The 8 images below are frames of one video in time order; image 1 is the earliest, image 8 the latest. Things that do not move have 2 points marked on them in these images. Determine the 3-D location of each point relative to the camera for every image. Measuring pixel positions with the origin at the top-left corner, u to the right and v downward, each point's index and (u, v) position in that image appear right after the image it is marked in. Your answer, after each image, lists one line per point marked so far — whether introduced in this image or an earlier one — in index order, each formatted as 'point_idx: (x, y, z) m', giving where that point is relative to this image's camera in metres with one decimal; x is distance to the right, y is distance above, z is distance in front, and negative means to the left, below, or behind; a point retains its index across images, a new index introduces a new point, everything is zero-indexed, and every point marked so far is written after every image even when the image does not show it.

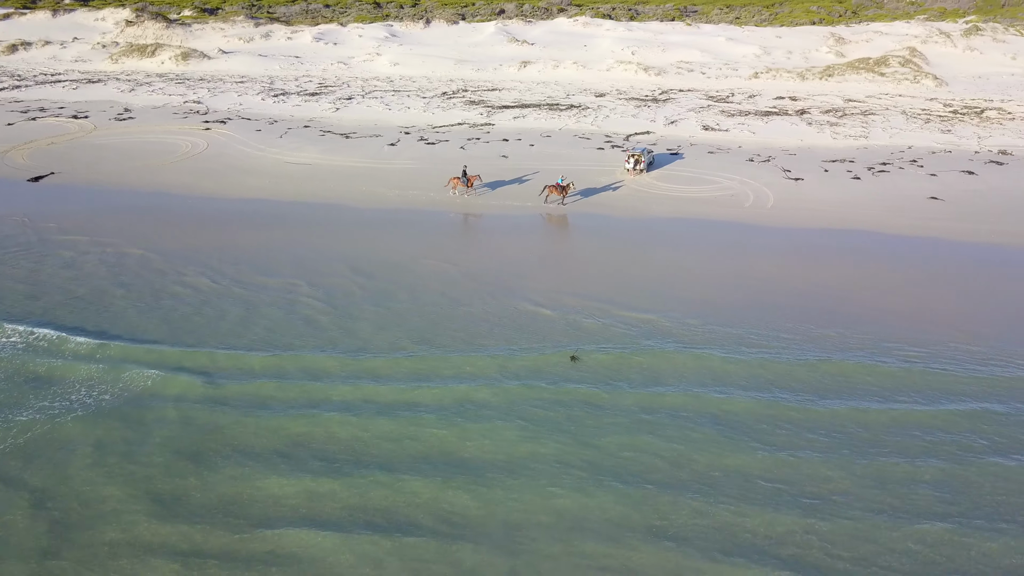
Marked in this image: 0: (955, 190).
0: (+10.3, +2.3, +19.3) m
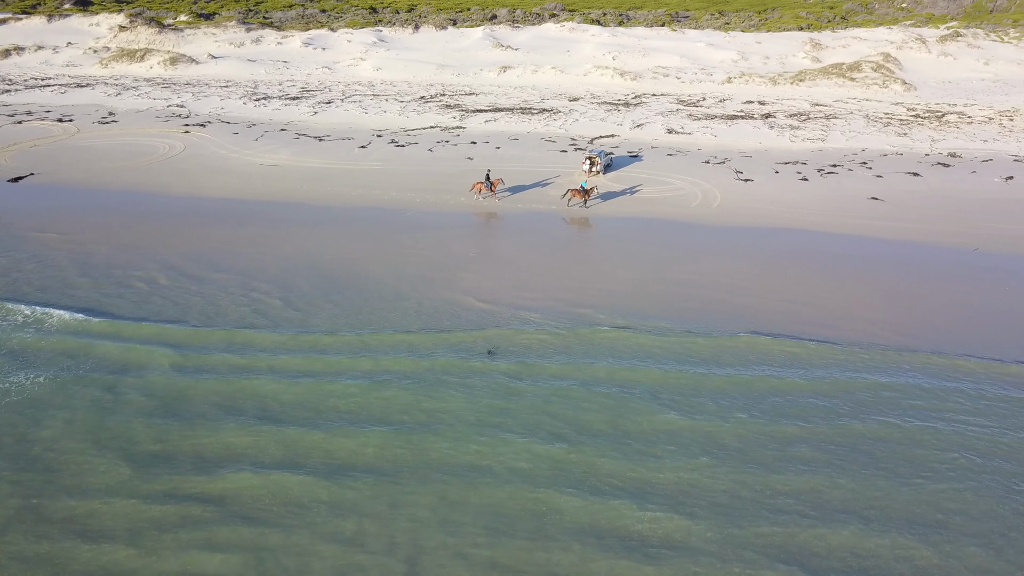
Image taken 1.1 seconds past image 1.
0: (+9.4, +2.3, +20.1) m
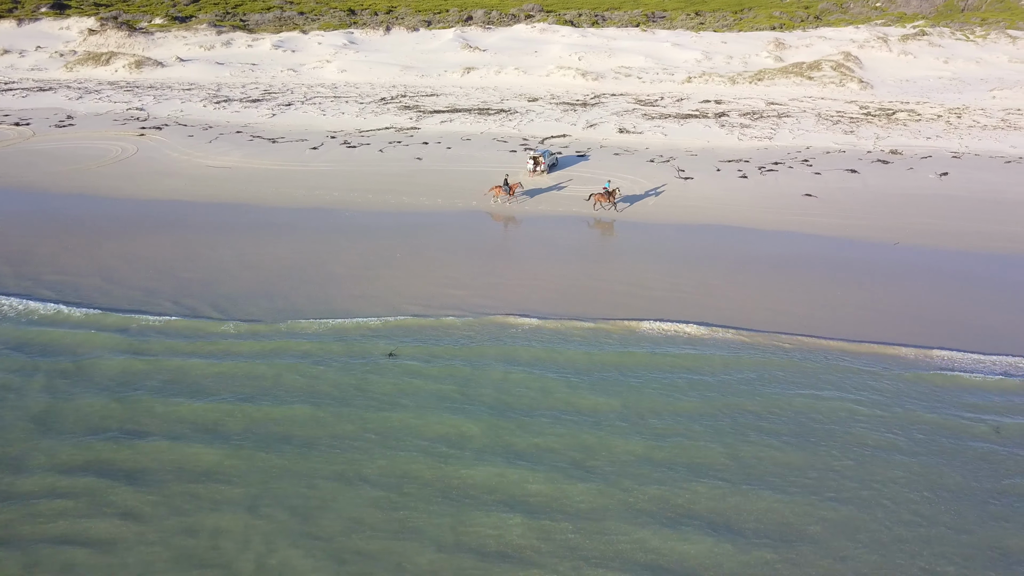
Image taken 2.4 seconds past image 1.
0: (+8.0, +2.5, +20.5) m
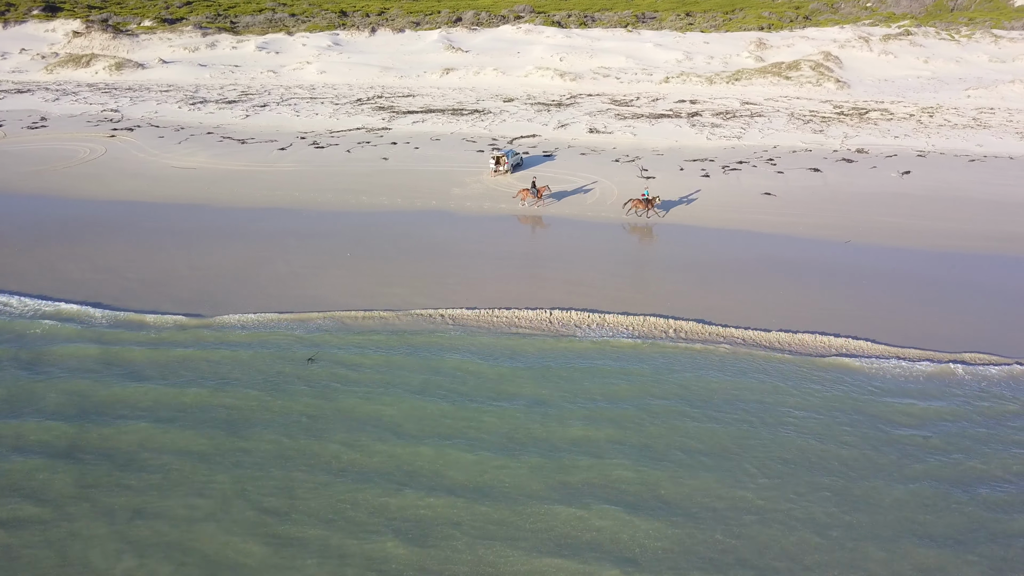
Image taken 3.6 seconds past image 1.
0: (+7.0, +2.5, +20.6) m
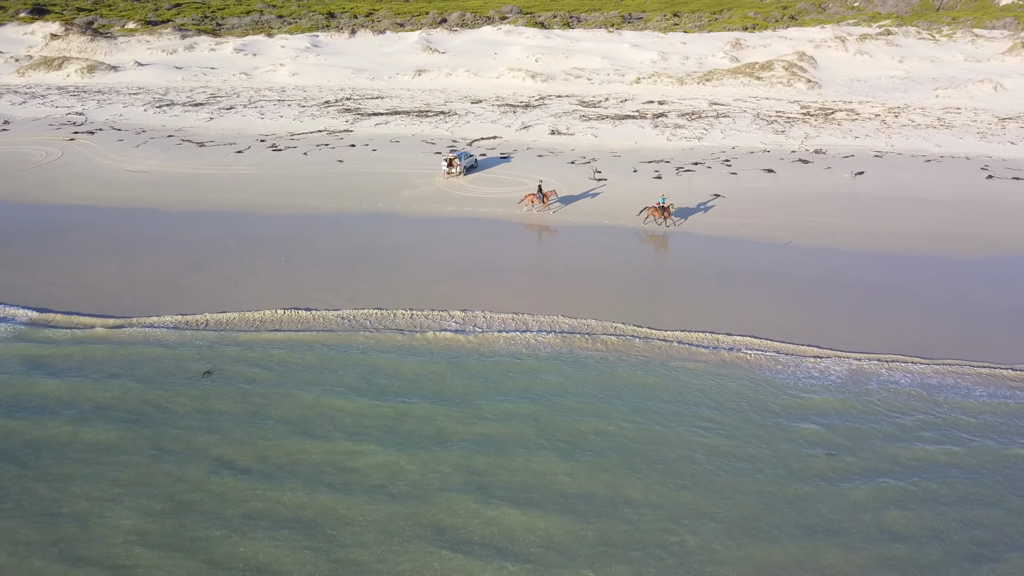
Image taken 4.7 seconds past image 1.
0: (+5.8, +2.5, +20.6) m
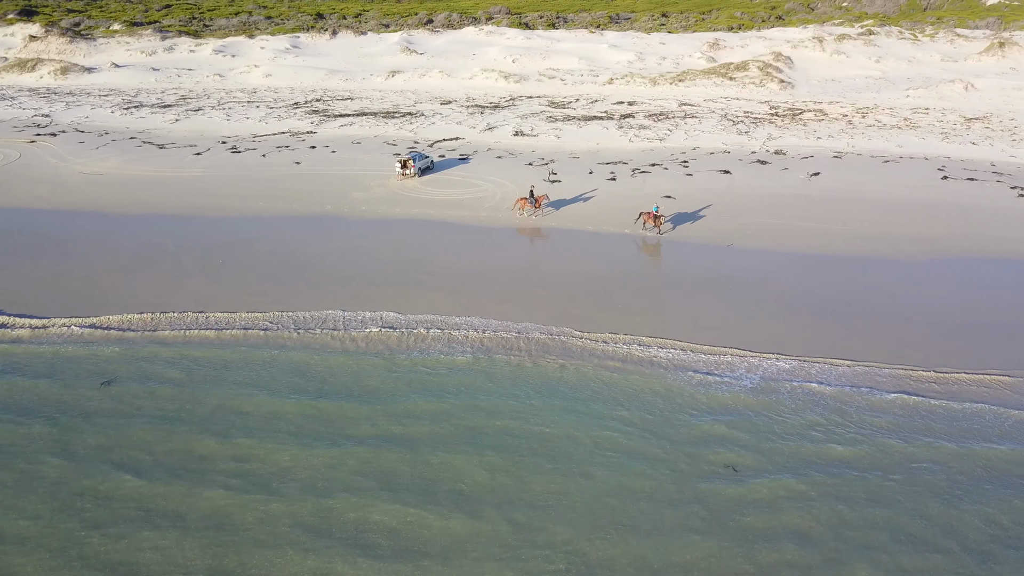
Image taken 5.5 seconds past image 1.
0: (+4.6, +2.4, +20.5) m
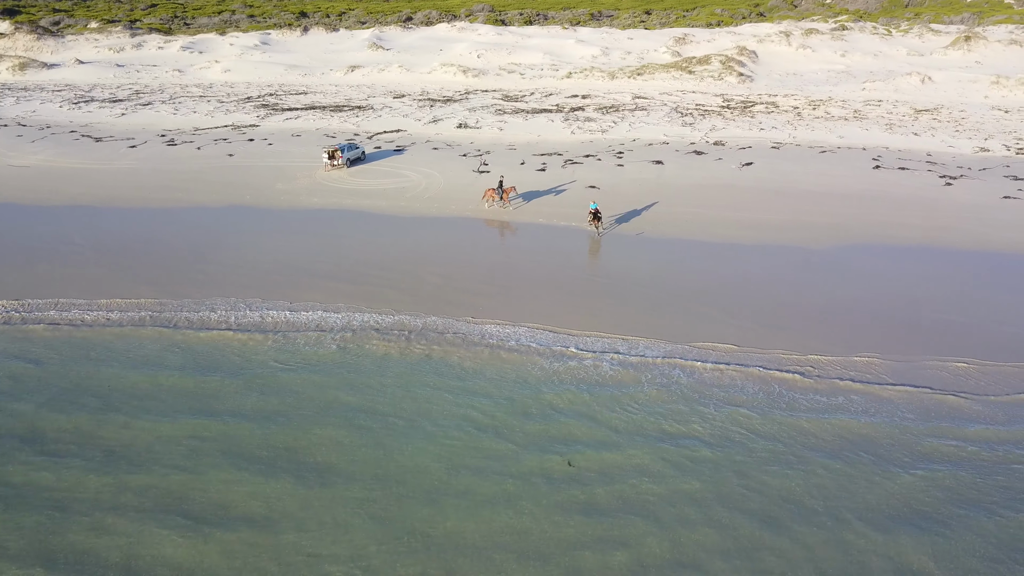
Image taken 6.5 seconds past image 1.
0: (+2.8, +2.7, +20.4) m
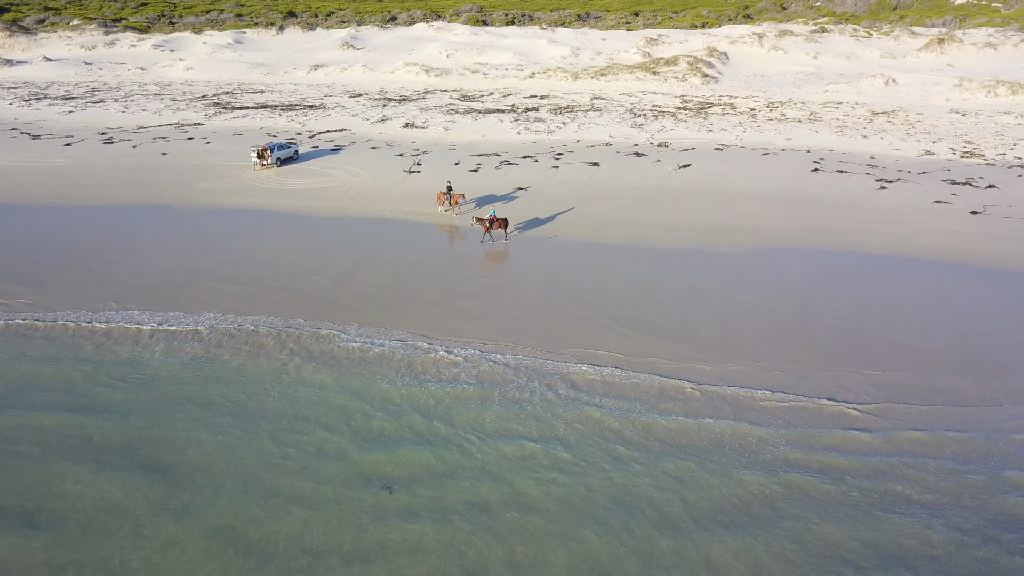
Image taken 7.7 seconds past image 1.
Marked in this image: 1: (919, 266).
0: (+1.1, +2.6, +20.0) m
1: (+7.4, +0.4, +14.9) m
